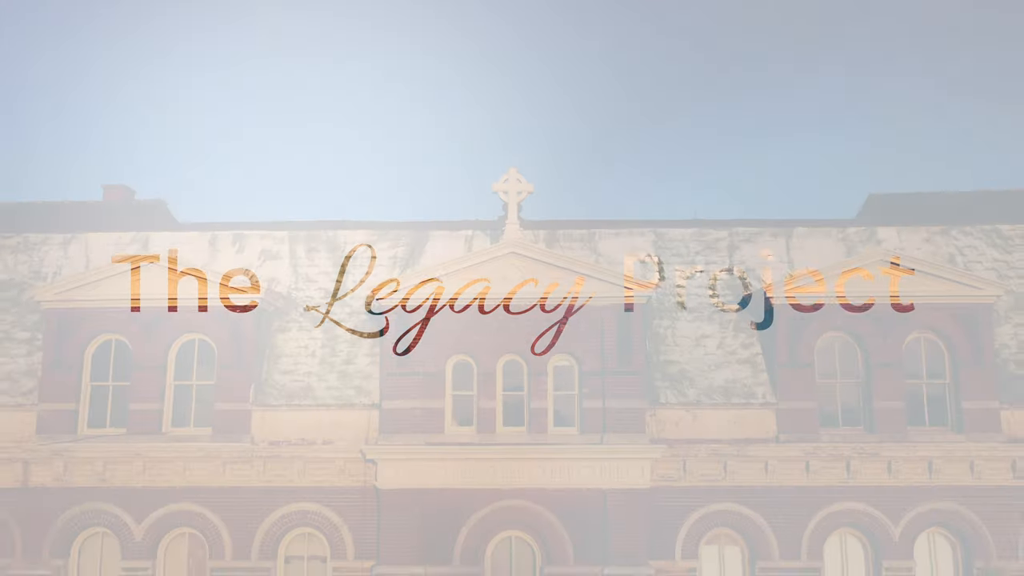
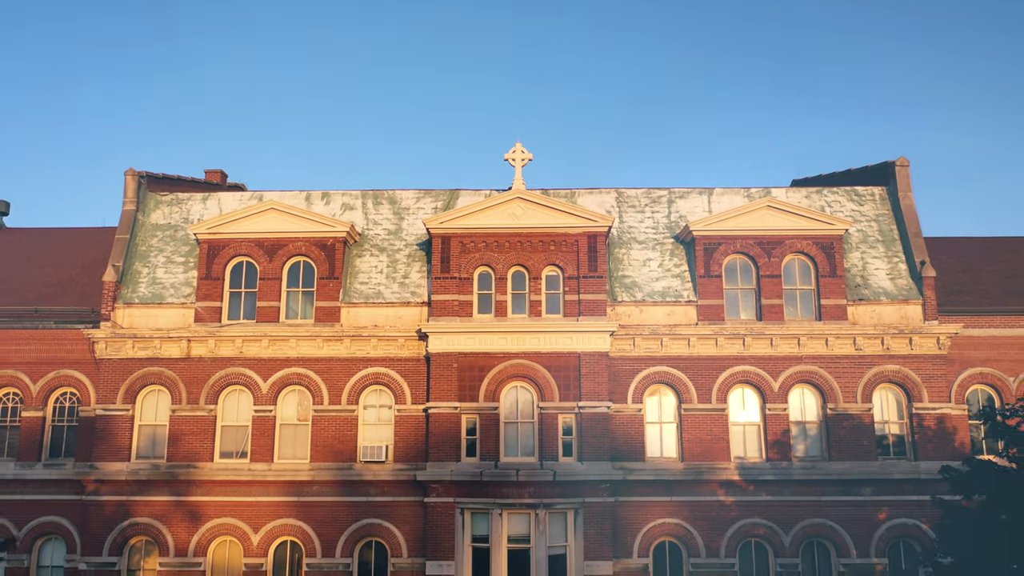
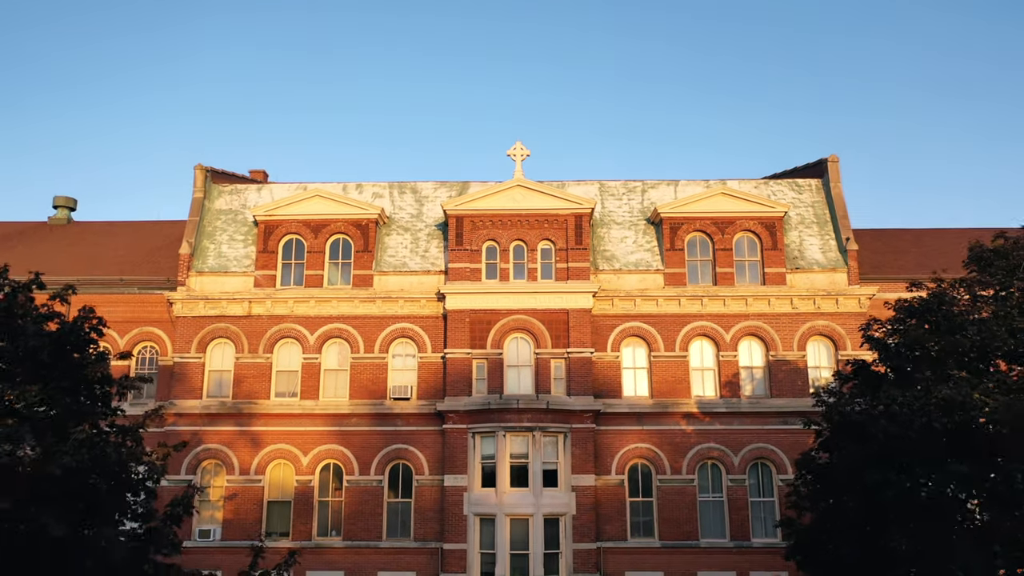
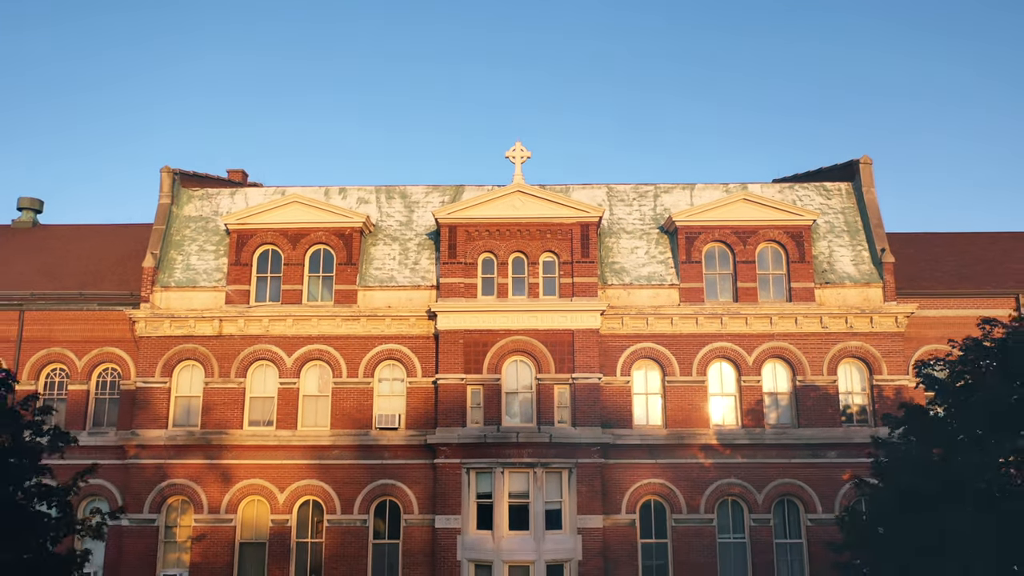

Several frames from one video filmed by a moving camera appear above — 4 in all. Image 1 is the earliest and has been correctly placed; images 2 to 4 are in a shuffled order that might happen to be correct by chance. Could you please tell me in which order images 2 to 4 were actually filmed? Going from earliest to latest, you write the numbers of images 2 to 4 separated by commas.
2, 4, 3
